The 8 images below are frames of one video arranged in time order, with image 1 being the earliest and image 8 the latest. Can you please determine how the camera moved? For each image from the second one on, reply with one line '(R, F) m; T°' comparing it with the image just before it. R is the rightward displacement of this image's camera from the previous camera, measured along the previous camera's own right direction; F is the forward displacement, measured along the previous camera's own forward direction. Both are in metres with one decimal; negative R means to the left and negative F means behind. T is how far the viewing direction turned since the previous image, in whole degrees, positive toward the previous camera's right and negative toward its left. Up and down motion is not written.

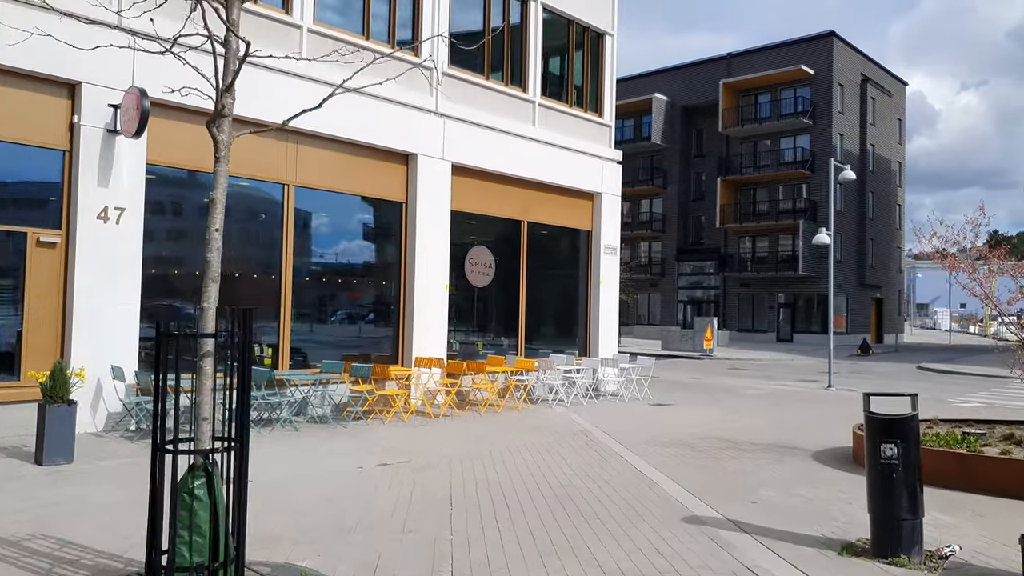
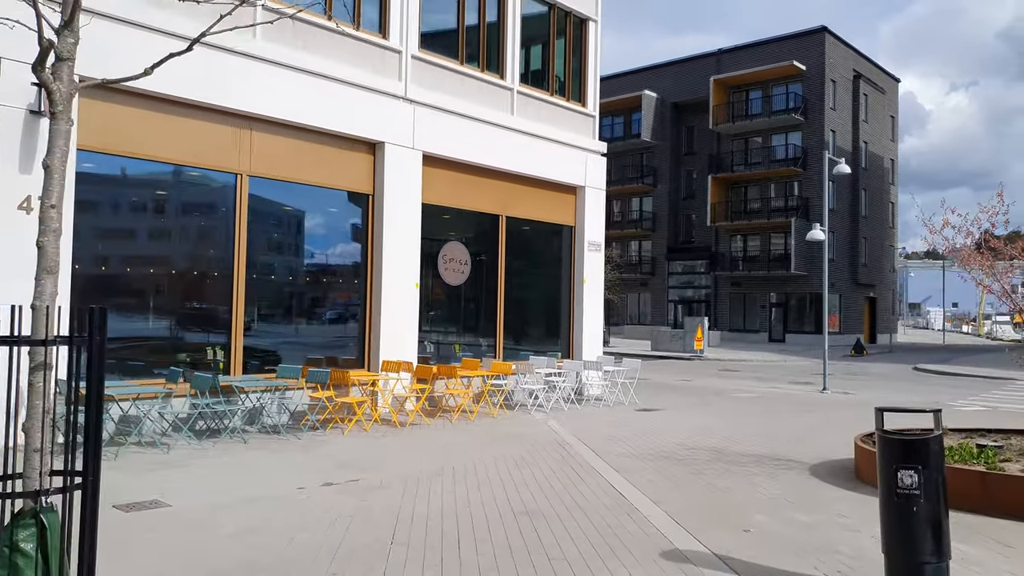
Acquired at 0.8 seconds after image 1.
(+0.3, +0.9) m; +1°
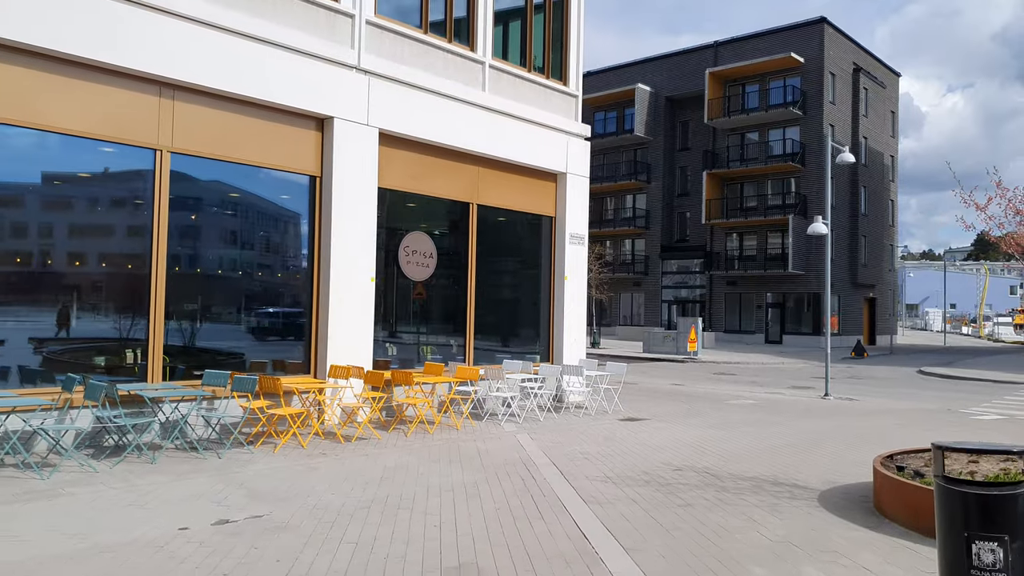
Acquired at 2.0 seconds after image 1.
(+0.4, +1.5) m; 0°
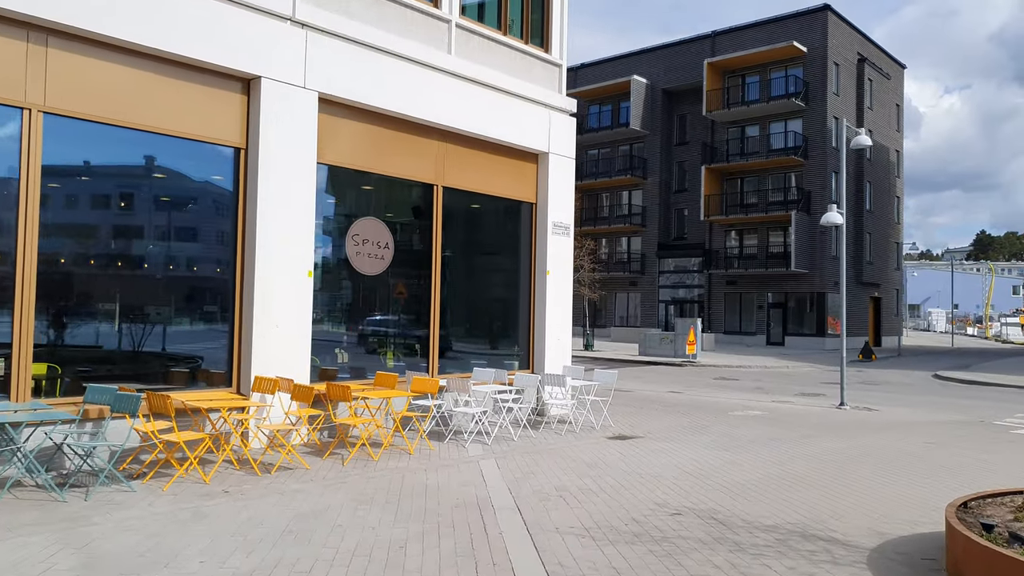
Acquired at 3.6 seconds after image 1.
(+0.4, +2.0) m; 0°
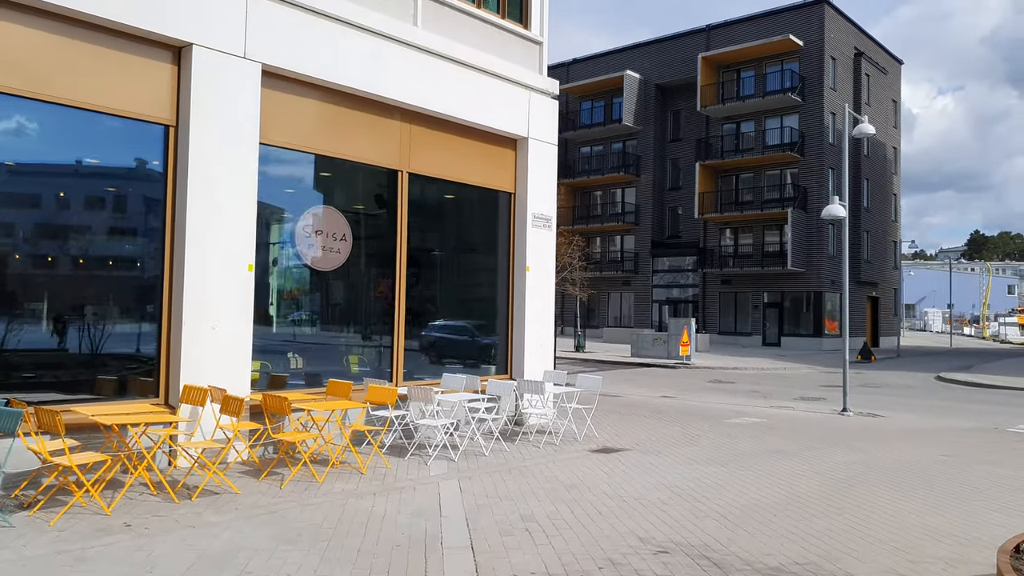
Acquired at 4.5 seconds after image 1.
(+0.3, +1.1) m; 0°
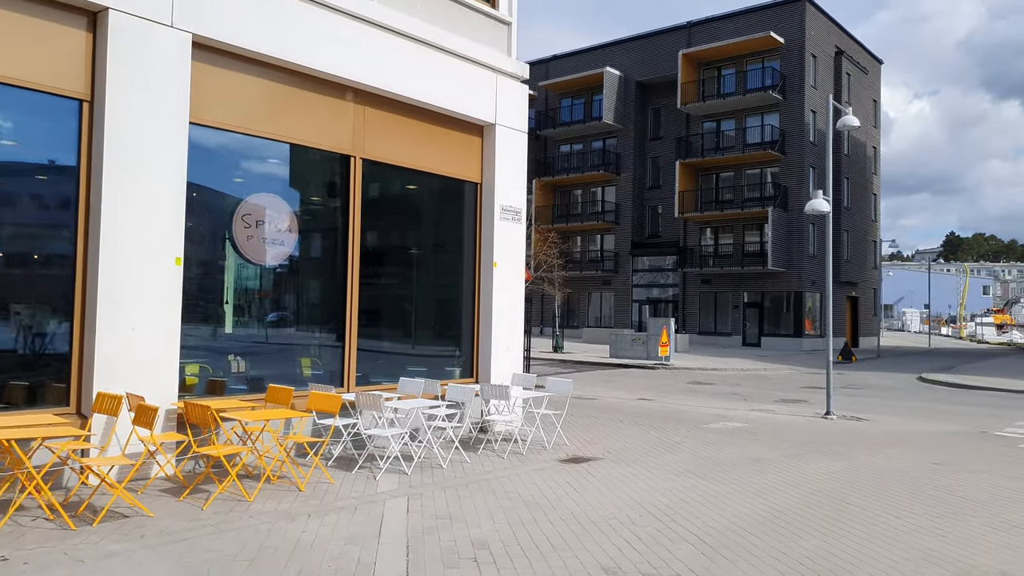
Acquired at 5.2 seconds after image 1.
(+0.2, +0.8) m; +1°
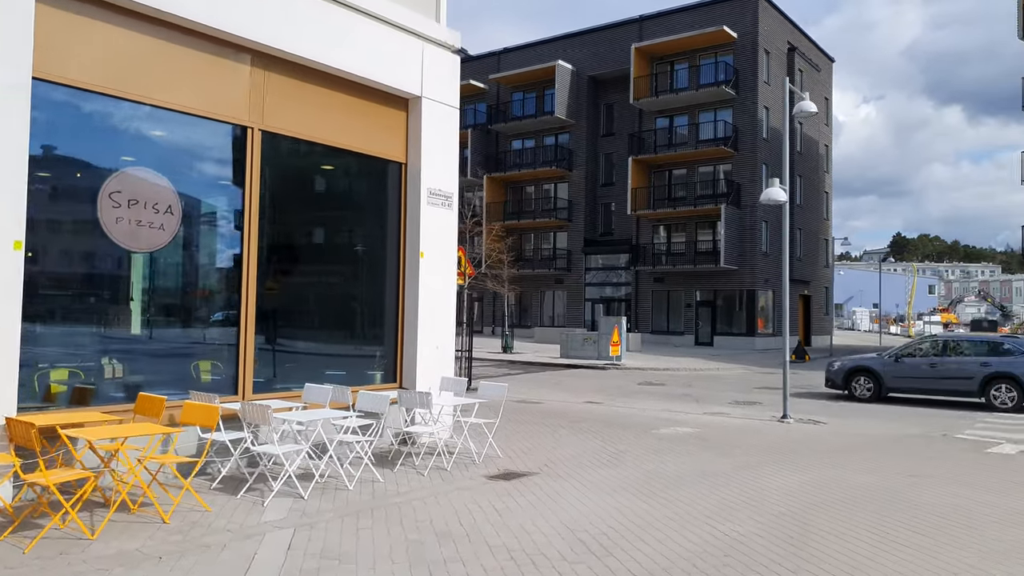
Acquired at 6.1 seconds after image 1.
(+0.4, +1.2) m; +3°
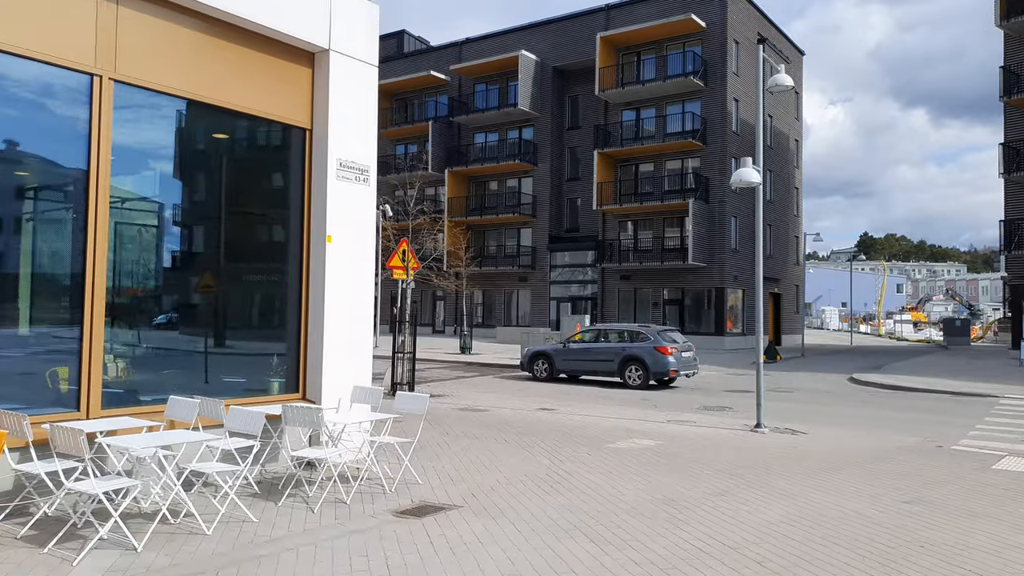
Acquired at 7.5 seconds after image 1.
(+0.5, +1.6) m; +2°
